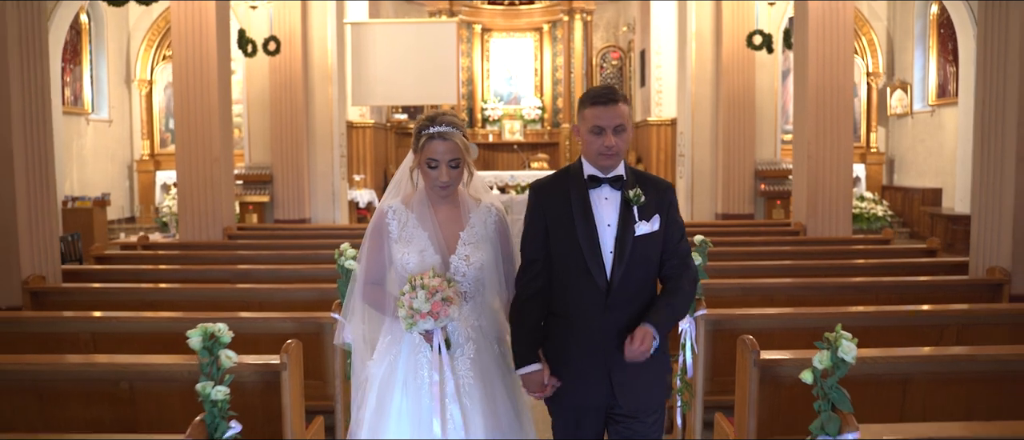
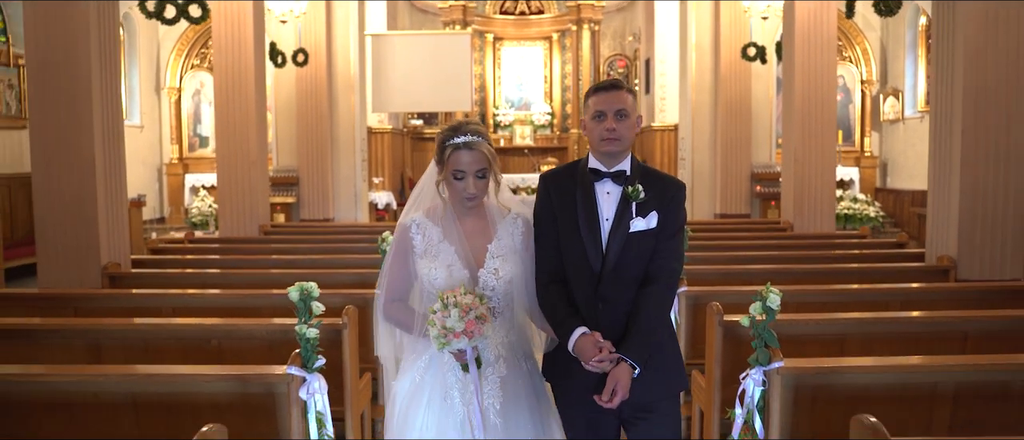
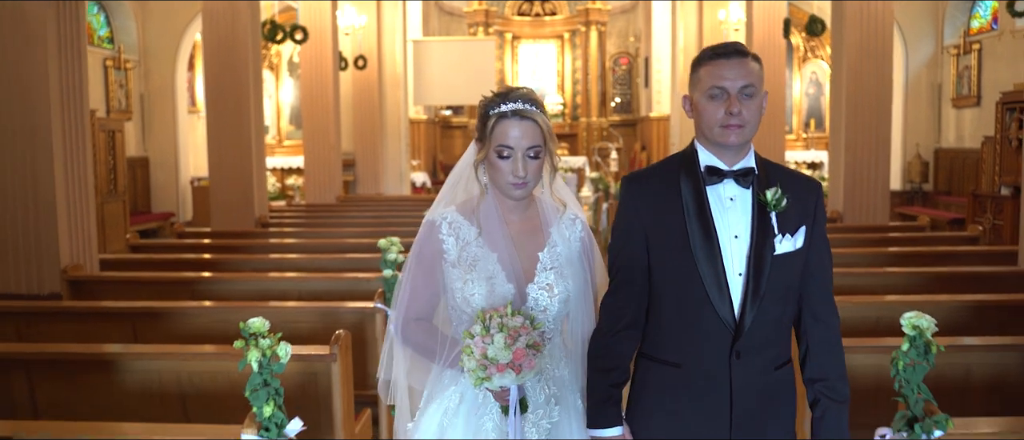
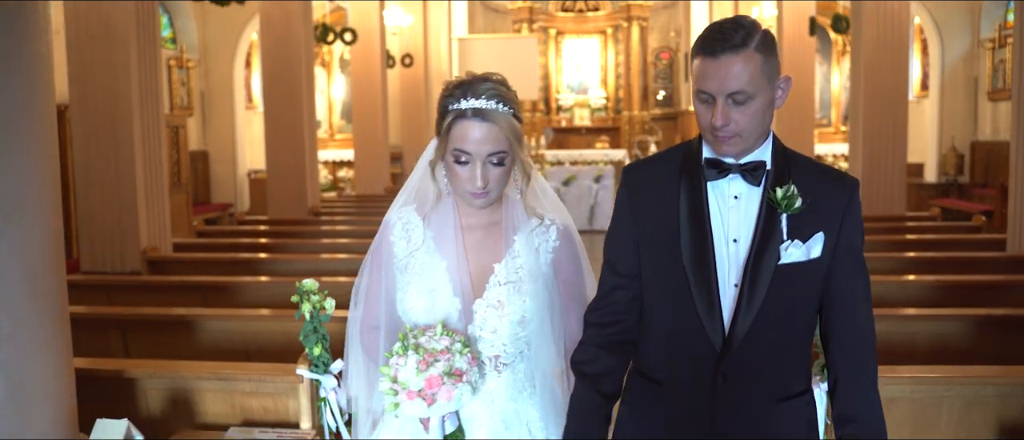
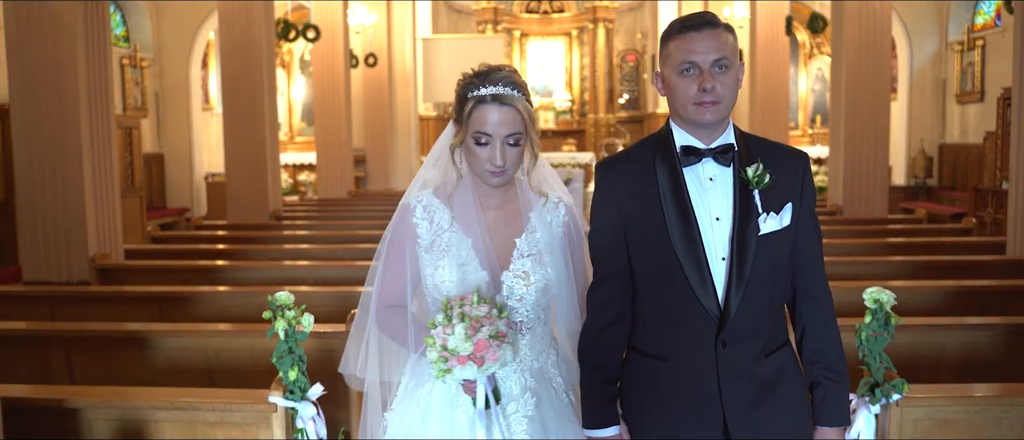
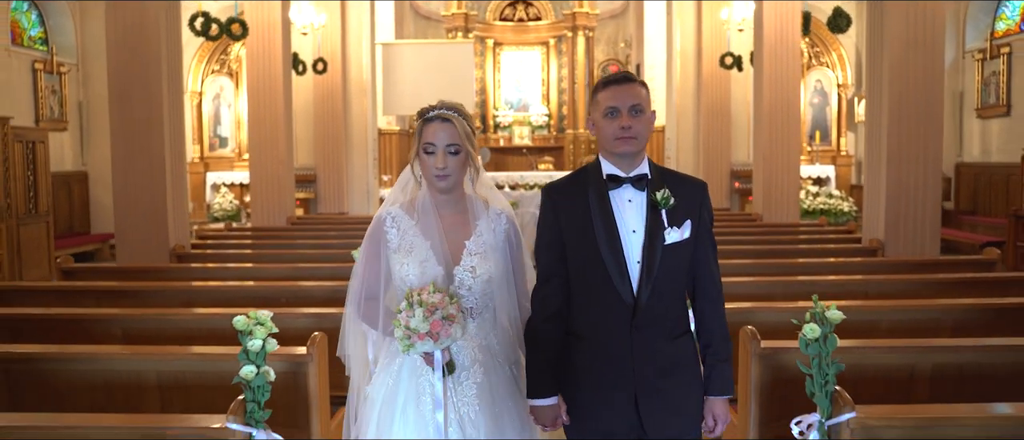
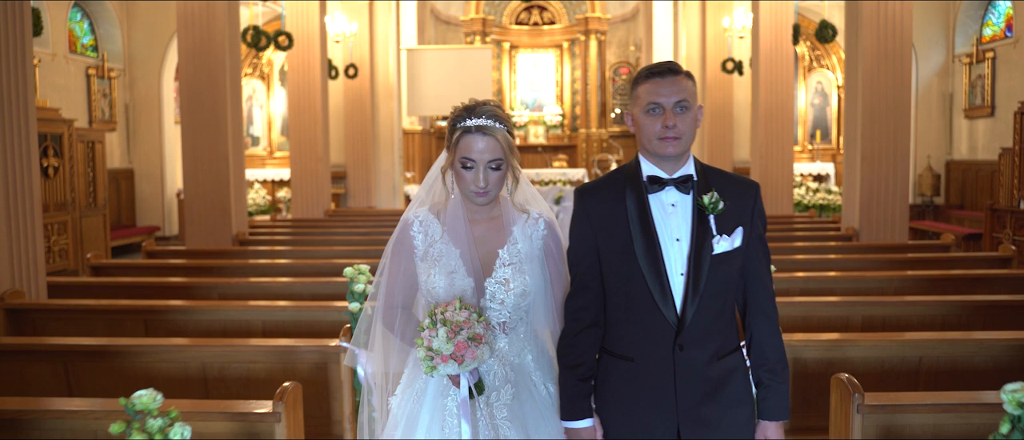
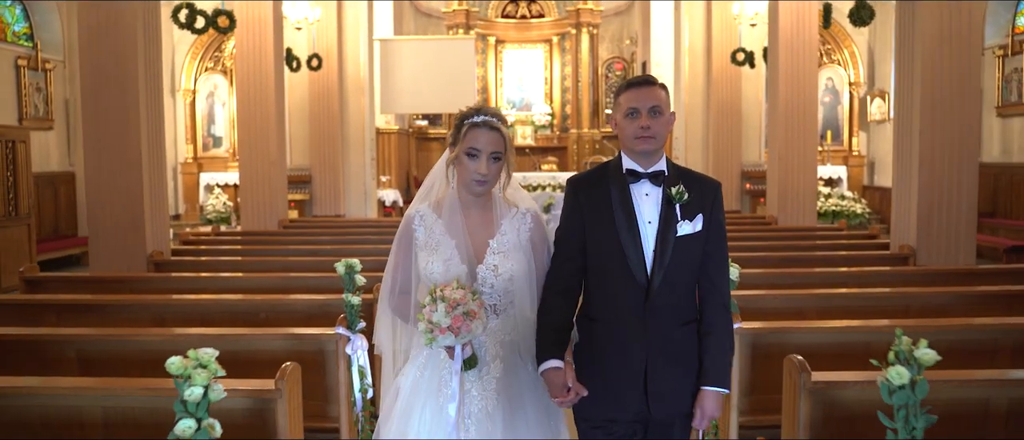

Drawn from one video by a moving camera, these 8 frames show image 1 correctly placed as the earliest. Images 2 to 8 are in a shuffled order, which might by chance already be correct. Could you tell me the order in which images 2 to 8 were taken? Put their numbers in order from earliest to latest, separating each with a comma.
2, 8, 6, 7, 3, 5, 4
